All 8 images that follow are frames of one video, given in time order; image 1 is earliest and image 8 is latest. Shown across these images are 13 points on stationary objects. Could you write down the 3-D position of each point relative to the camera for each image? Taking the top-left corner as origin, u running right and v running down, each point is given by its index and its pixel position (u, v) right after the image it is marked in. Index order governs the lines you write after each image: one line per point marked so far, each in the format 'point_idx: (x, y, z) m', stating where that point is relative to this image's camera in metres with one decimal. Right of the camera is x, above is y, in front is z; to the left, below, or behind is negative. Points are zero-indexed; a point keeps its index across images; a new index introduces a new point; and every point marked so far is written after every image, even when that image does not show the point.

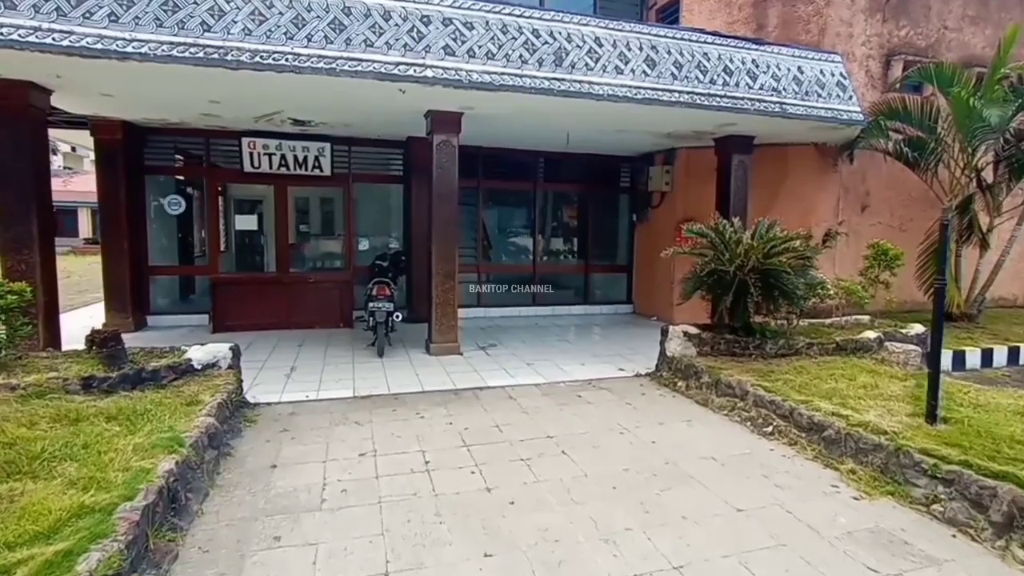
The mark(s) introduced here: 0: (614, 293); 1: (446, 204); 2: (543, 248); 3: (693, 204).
0: (+1.8, -0.1, +9.0) m
1: (-0.7, +0.9, +5.5) m
2: (+0.5, +0.7, +8.5) m
3: (+2.8, +1.3, +7.8) m
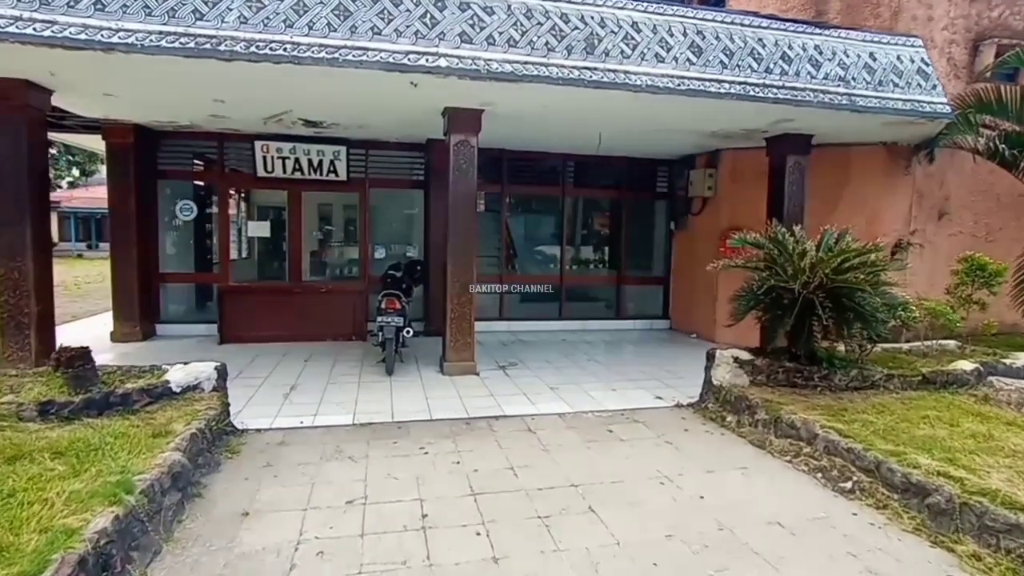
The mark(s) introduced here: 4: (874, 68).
0: (+2.2, -0.3, +8.4) m
1: (-0.5, +0.8, +5.0) m
2: (+0.9, +0.5, +7.9) m
3: (+3.2, +1.1, +7.1) m
4: (+3.6, +2.2, +4.9) m
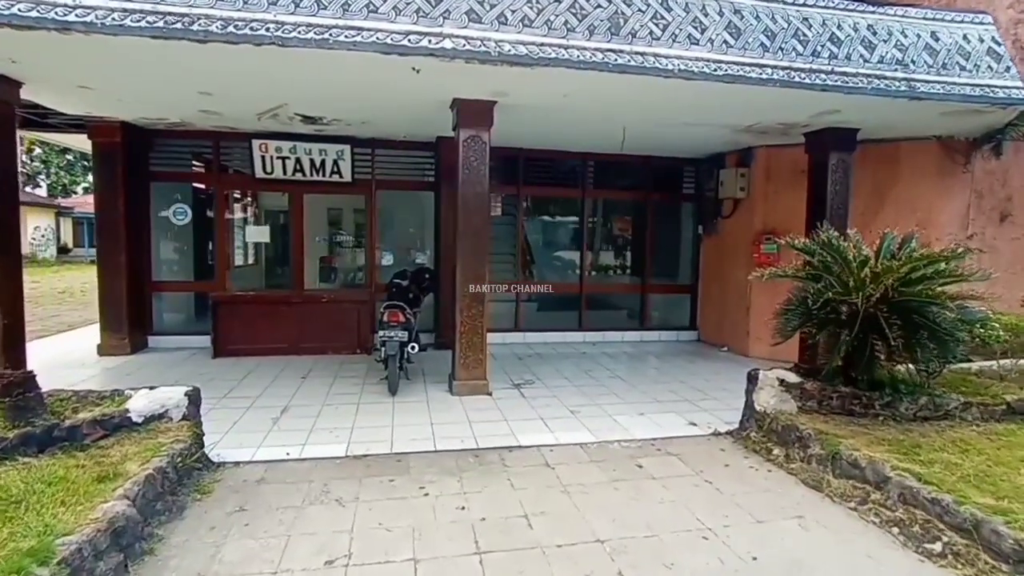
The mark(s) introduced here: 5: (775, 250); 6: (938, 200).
0: (+2.4, -0.4, +7.8) m
1: (-0.4, +0.7, +4.6) m
2: (+1.1, +0.4, +7.4) m
3: (+3.4, +1.0, +6.5) m
4: (+3.7, +2.1, +4.3) m
5: (+3.4, +0.5, +6.5) m
6: (+4.9, +1.0, +5.7) m
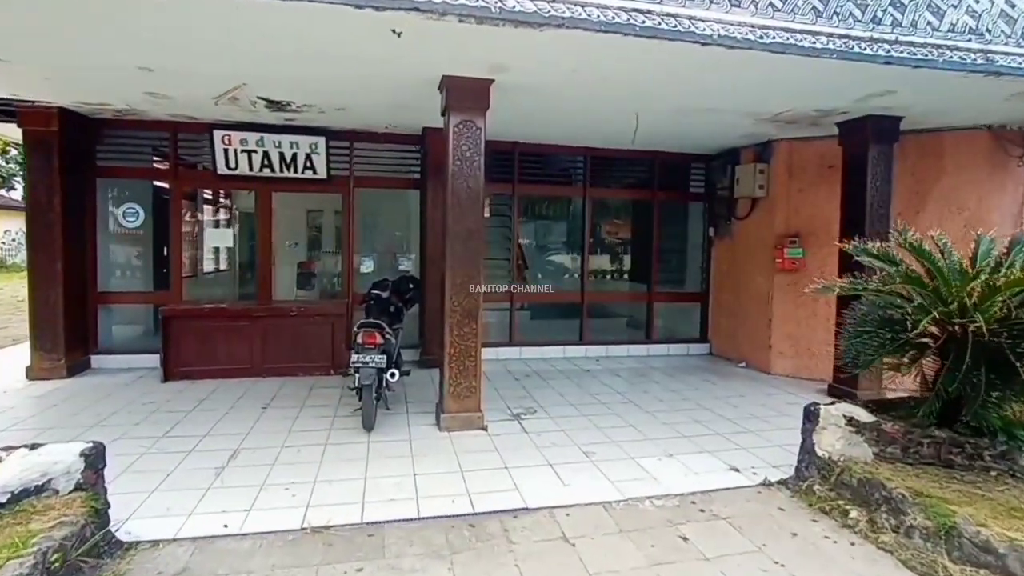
0: (+2.4, -0.6, +7.1) m
1: (-0.4, +0.6, +3.8) m
2: (+1.1, +0.3, +6.7) m
3: (+3.4, +0.9, +5.9) m
4: (+3.7, +2.0, +3.7) m
5: (+3.3, +0.4, +5.8) m
6: (+4.9, +0.9, +5.1) m
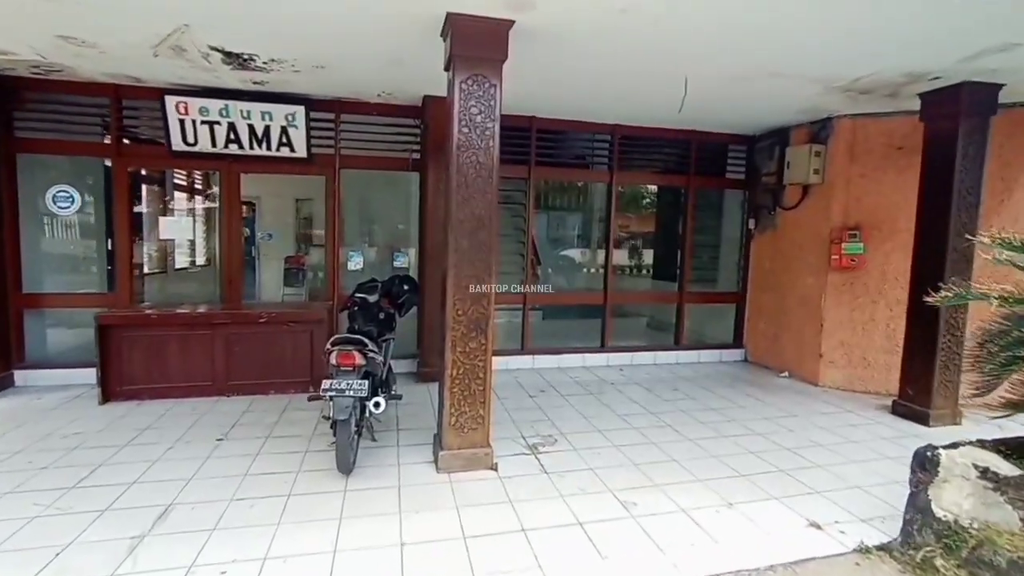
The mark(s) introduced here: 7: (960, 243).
0: (+2.5, -0.5, +6.3) m
1: (-0.3, +0.6, +3.0) m
2: (+1.2, +0.3, +5.9) m
3: (+3.5, +0.9, +5.1) m
4: (+3.8, +2.0, +2.9) m
5: (+3.4, +0.4, +5.0) m
6: (+5.0, +0.9, +4.3) m
7: (+3.7, +0.4, +4.1) m
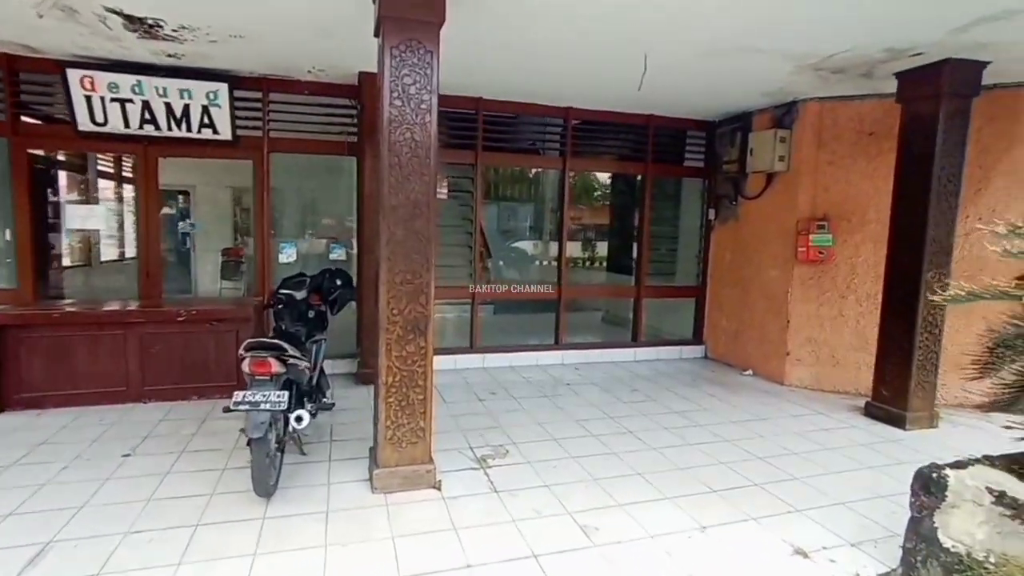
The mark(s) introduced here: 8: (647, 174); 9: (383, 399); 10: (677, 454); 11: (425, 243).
0: (+2.0, -0.5, +6.0) m
1: (-0.5, +0.6, +2.6) m
2: (+0.7, +0.3, +5.5) m
3: (+3.1, +0.9, +4.8) m
4: (+3.5, +2.0, +2.7) m
5: (+3.0, +0.4, +4.8) m
6: (+4.6, +1.0, +4.2) m
7: (+3.3, +0.4, +3.9) m
8: (+1.6, +1.3, +5.7) m
9: (-0.7, -0.6, +2.6) m
10: (+1.2, -1.2, +3.4) m
11: (-0.5, +0.2, +2.6) m
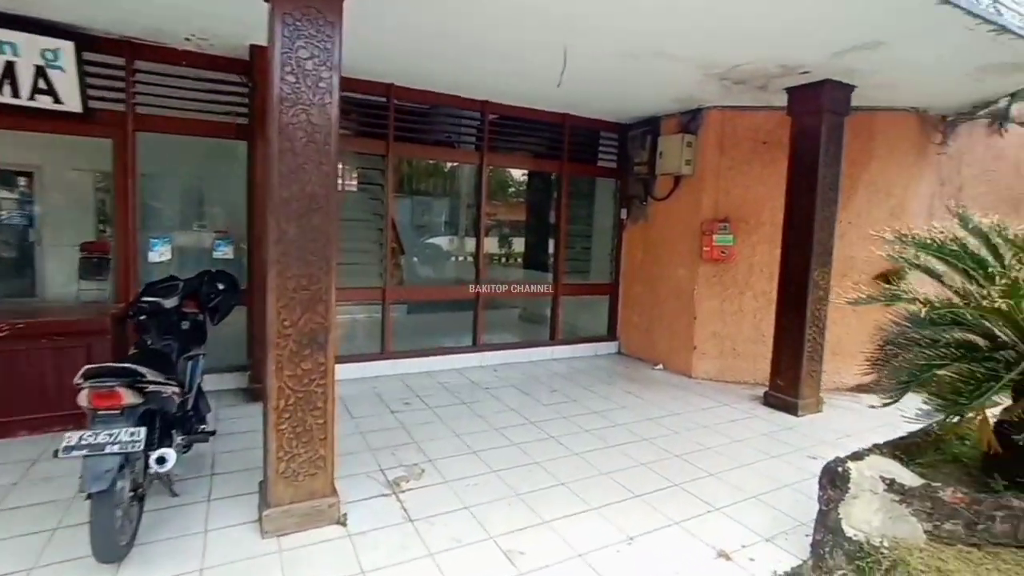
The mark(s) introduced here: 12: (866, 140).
0: (+1.0, -0.5, +6.1) m
1: (-0.9, +0.5, +2.2) m
2: (-0.2, +0.3, +5.4) m
3: (+2.2, +0.9, +5.1) m
4: (+3.1, +2.0, +3.0) m
5: (+2.2, +0.4, +5.0) m
6: (+3.9, +1.0, +4.7) m
7: (+2.6, +0.4, +4.2) m
8: (+0.6, +1.3, +5.6) m
9: (-1.1, -0.6, +2.3) m
10: (+0.6, -1.2, +3.4) m
11: (-0.9, +0.2, +2.3) m
12: (+3.4, +1.4, +4.7) m
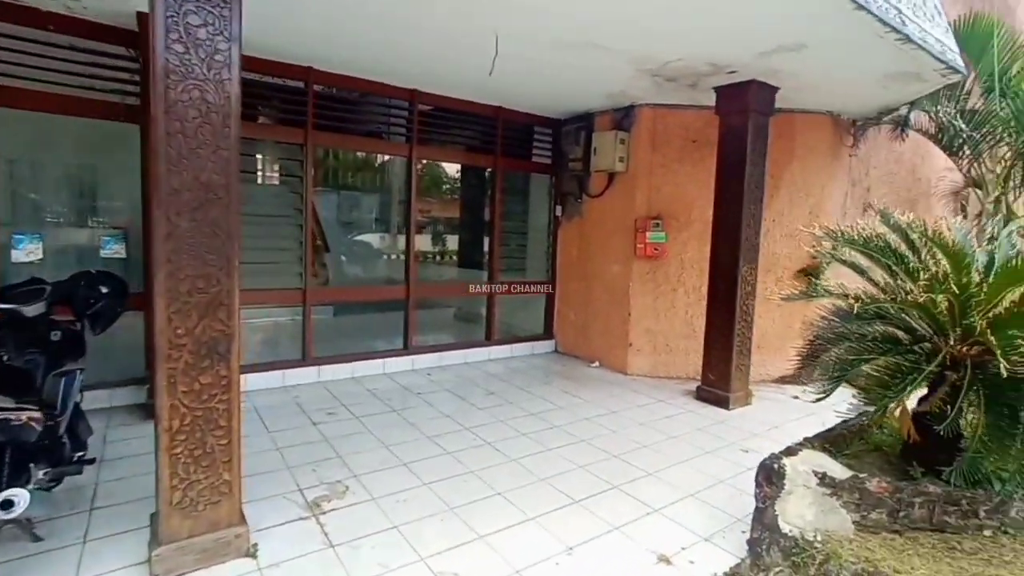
0: (+0.2, -0.5, +6.0) m
1: (-1.2, +0.5, +1.9) m
2: (-0.9, +0.3, +5.2) m
3: (+1.6, +1.0, +5.1) m
4: (+2.6, +2.0, +3.2) m
5: (+1.6, +0.5, +5.1) m
6: (+3.3, +1.0, +5.0) m
7: (+2.1, +0.5, +4.3) m
8: (-0.1, +1.3, +5.5) m
9: (-1.3, -0.6, +1.9) m
10: (+0.2, -1.1, +3.3) m
11: (-1.2, +0.2, +2.0) m
12: (+2.8, +1.4, +4.9) m
